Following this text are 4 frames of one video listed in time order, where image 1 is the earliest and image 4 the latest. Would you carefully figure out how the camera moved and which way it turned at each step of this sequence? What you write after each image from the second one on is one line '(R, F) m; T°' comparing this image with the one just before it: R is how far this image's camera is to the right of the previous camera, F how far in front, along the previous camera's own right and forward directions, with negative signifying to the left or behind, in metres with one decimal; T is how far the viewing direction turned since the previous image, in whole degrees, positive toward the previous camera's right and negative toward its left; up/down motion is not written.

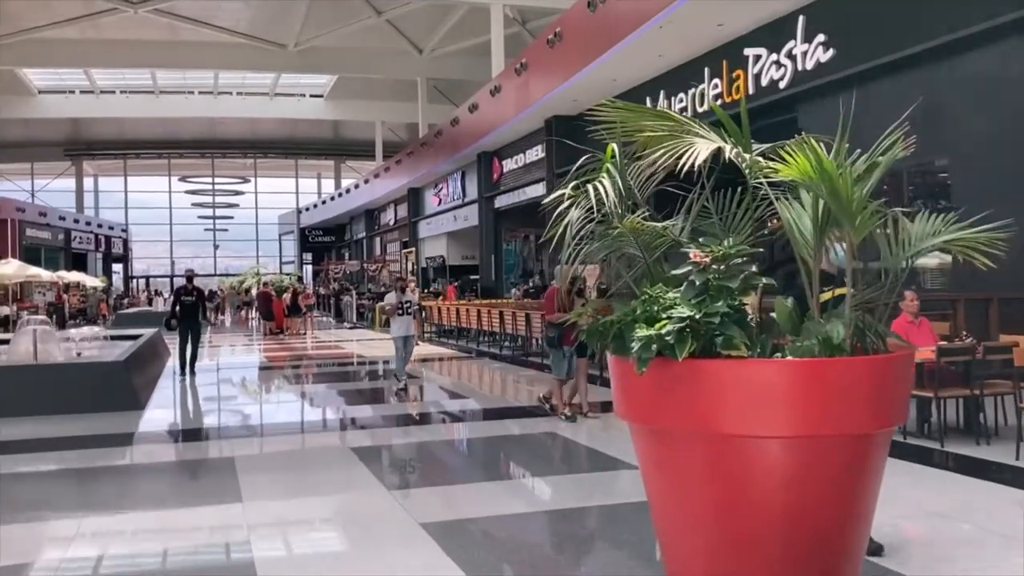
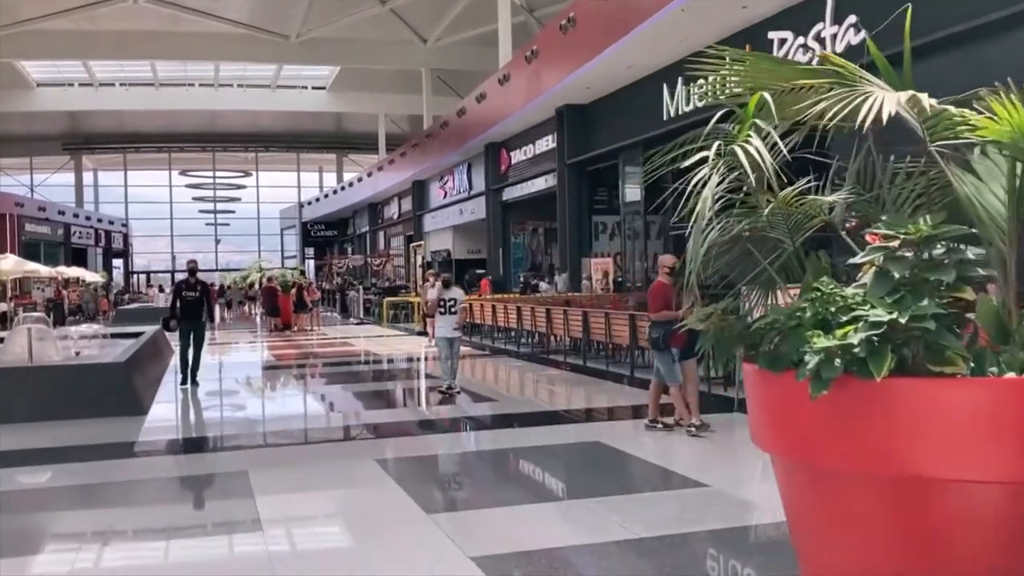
(-0.2, +0.5) m; 0°
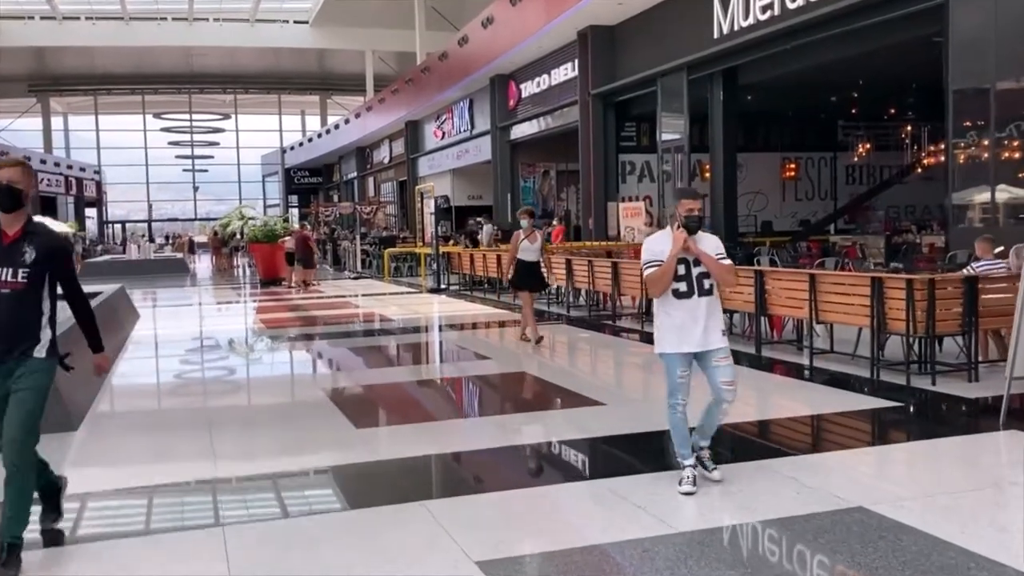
(-0.6, +2.1) m; +1°
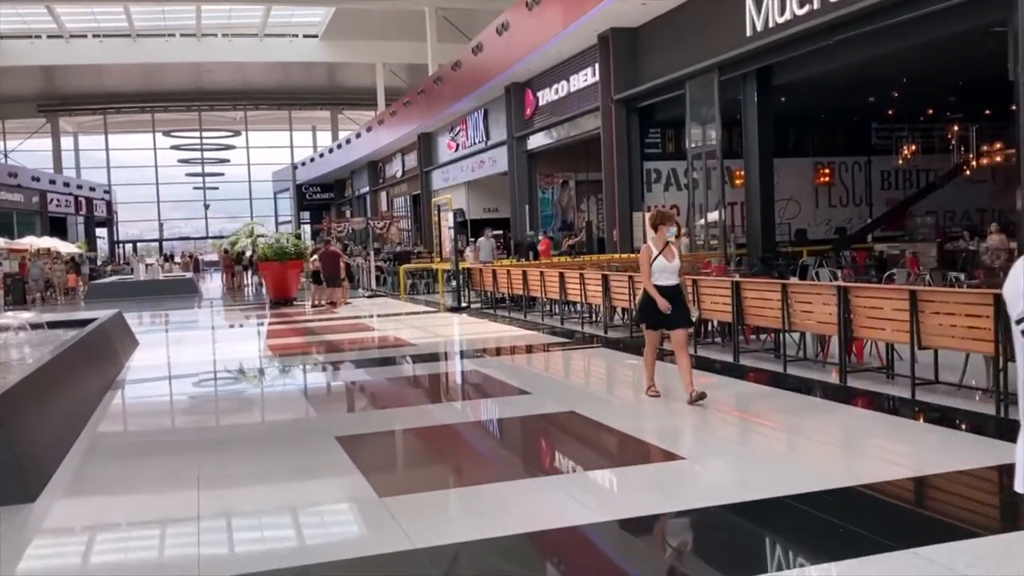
(-0.2, +0.8) m; -1°
